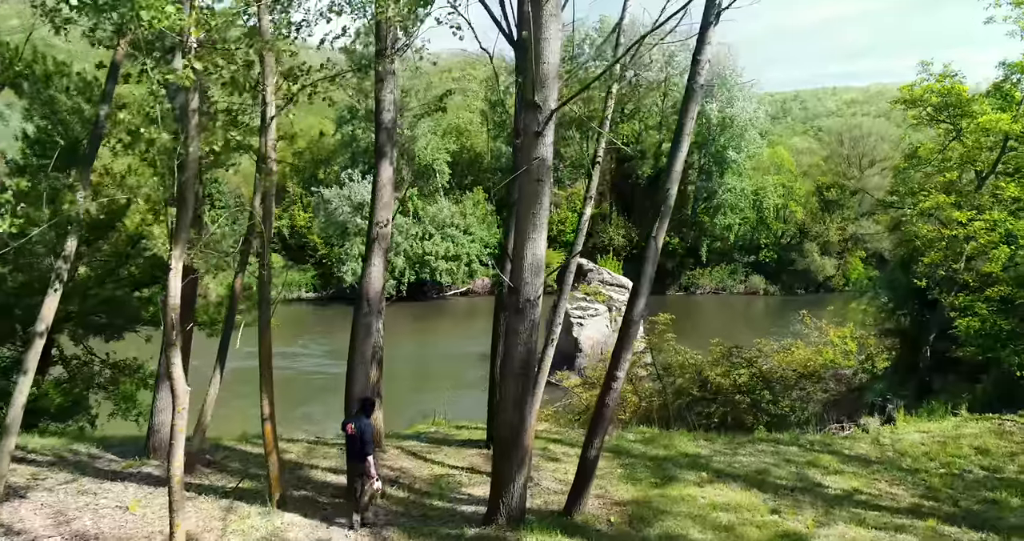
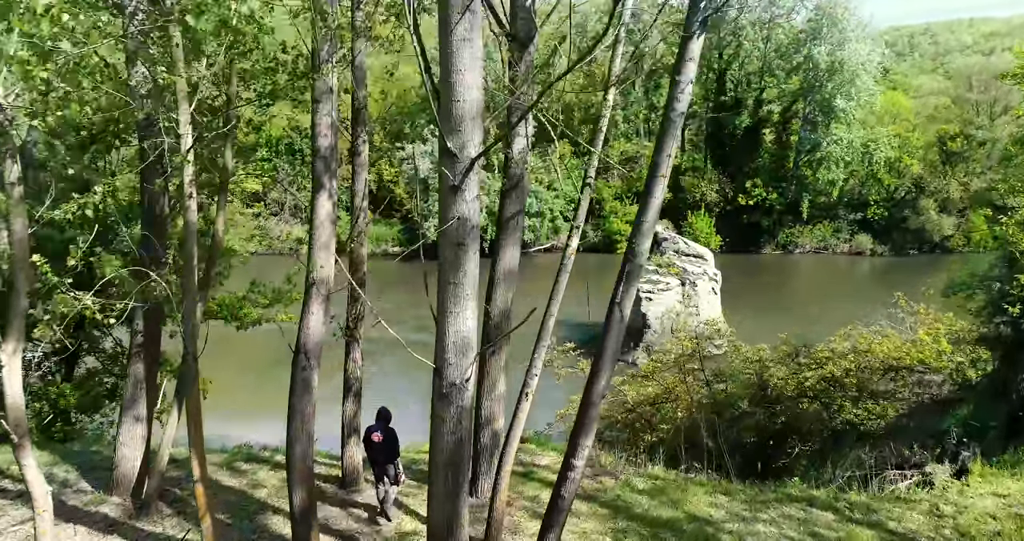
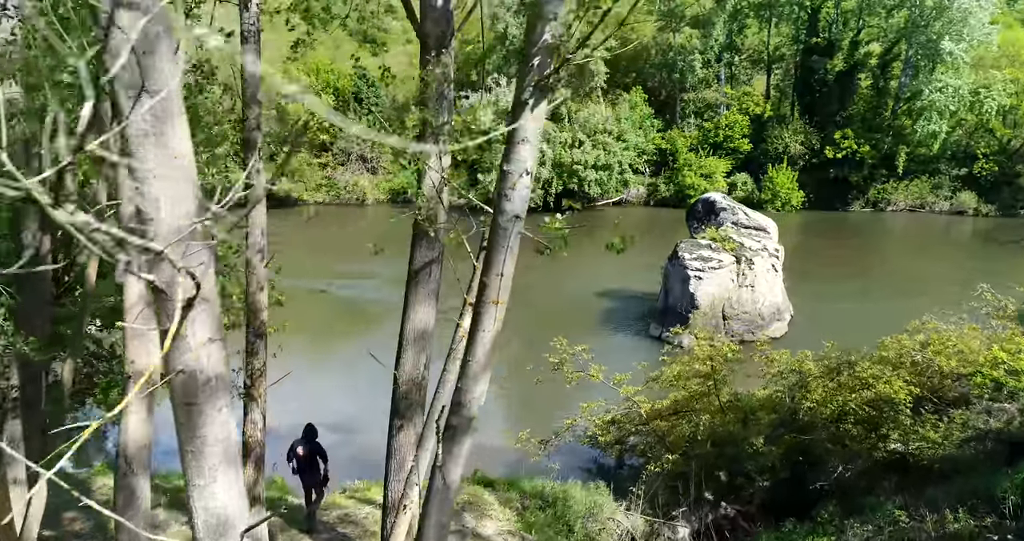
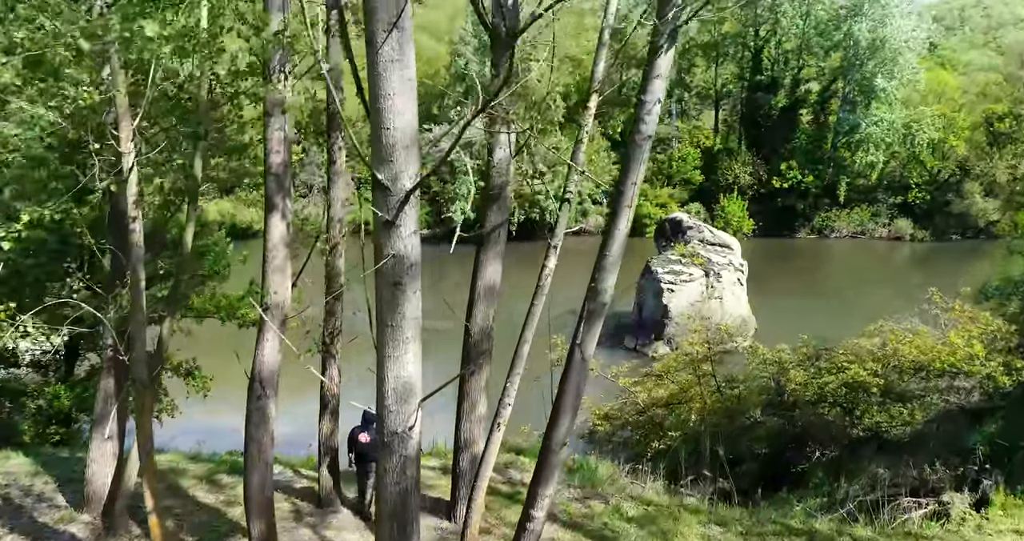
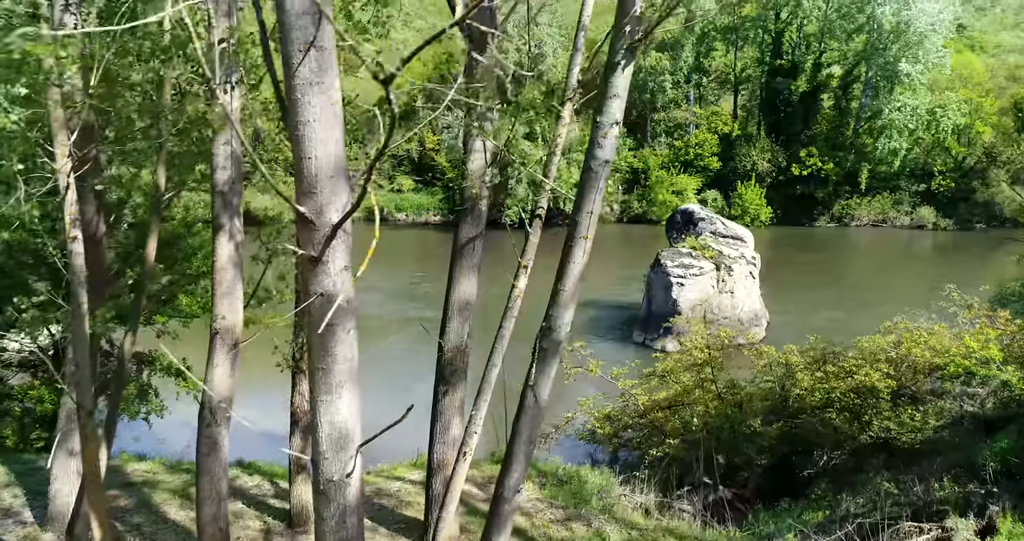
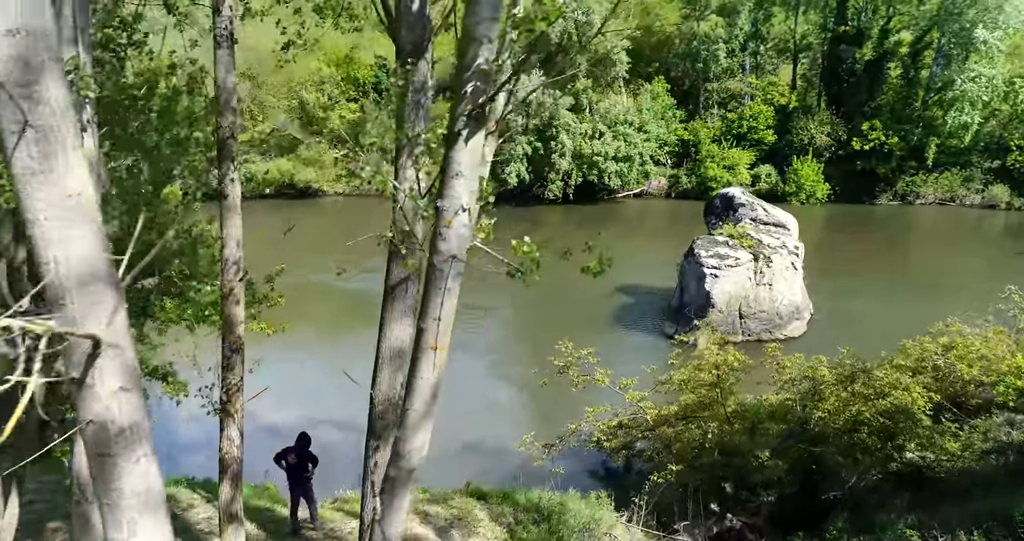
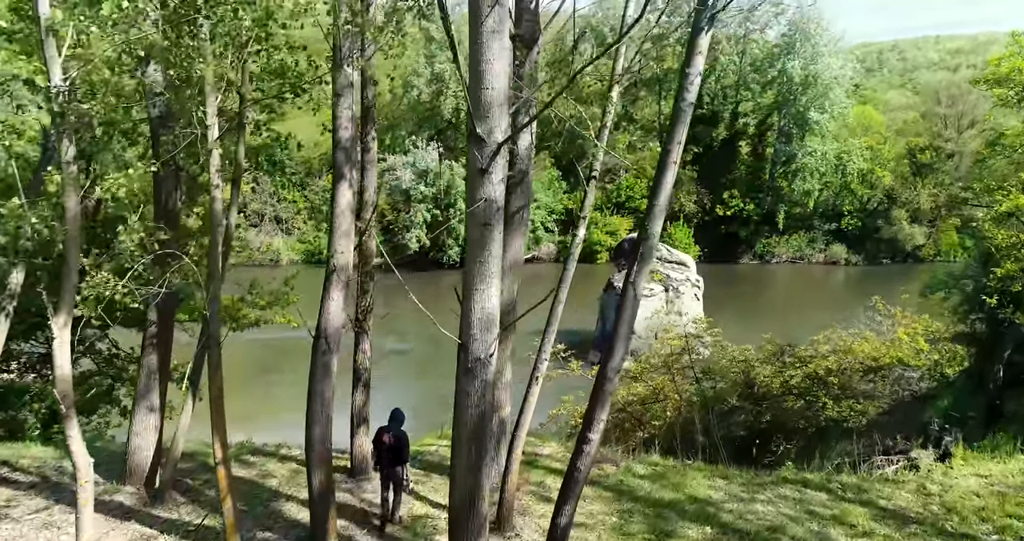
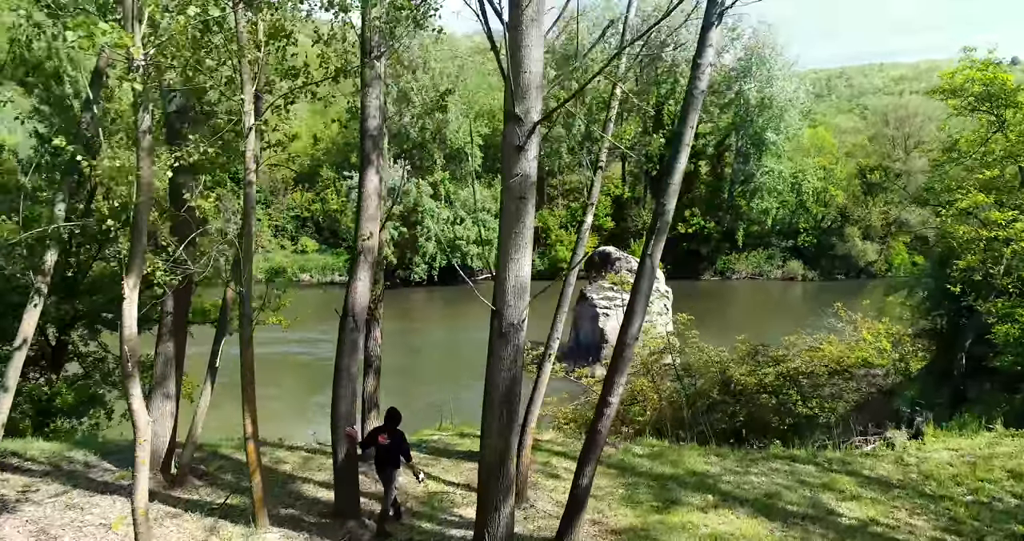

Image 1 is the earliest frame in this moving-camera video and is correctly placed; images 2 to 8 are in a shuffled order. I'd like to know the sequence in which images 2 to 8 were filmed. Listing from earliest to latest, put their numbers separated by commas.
8, 7, 2, 4, 5, 3, 6
